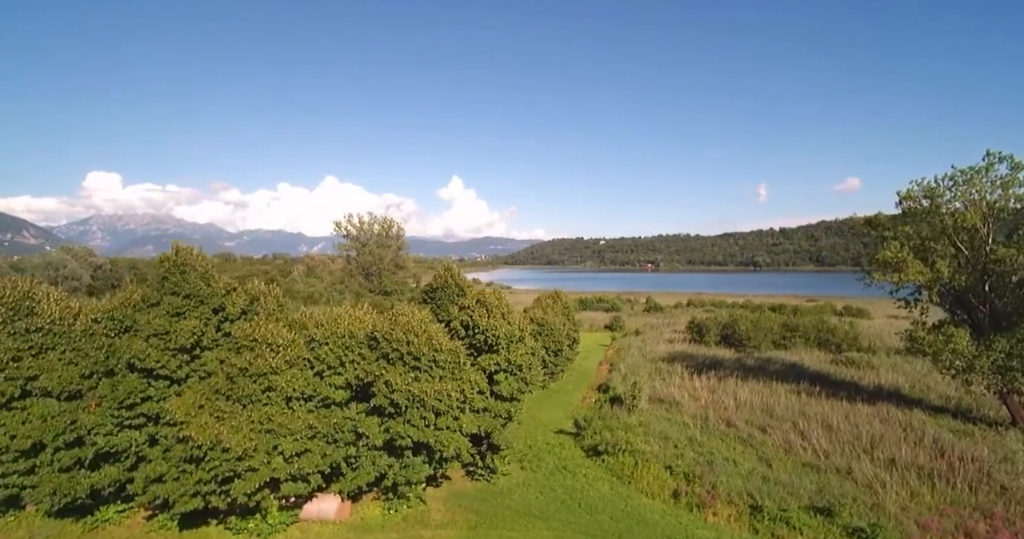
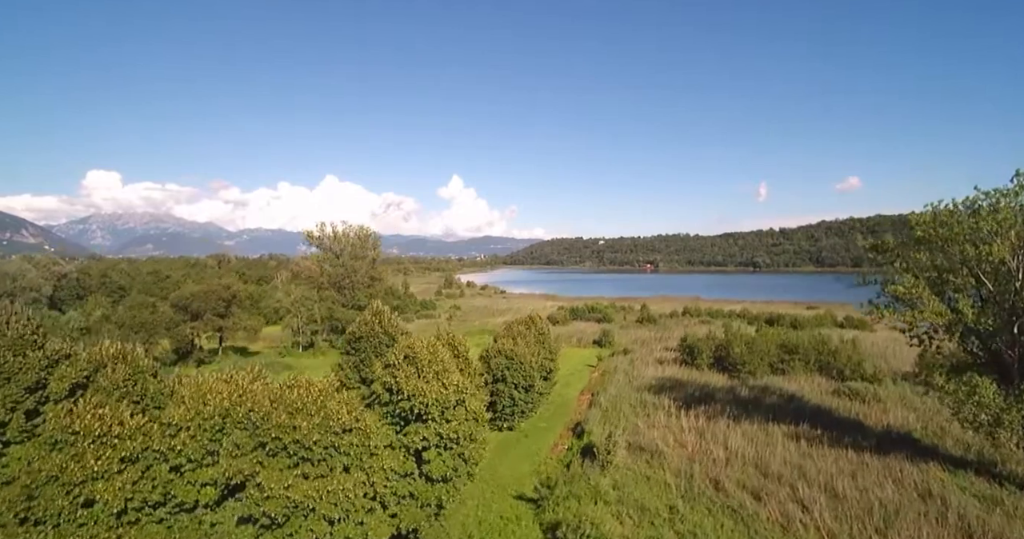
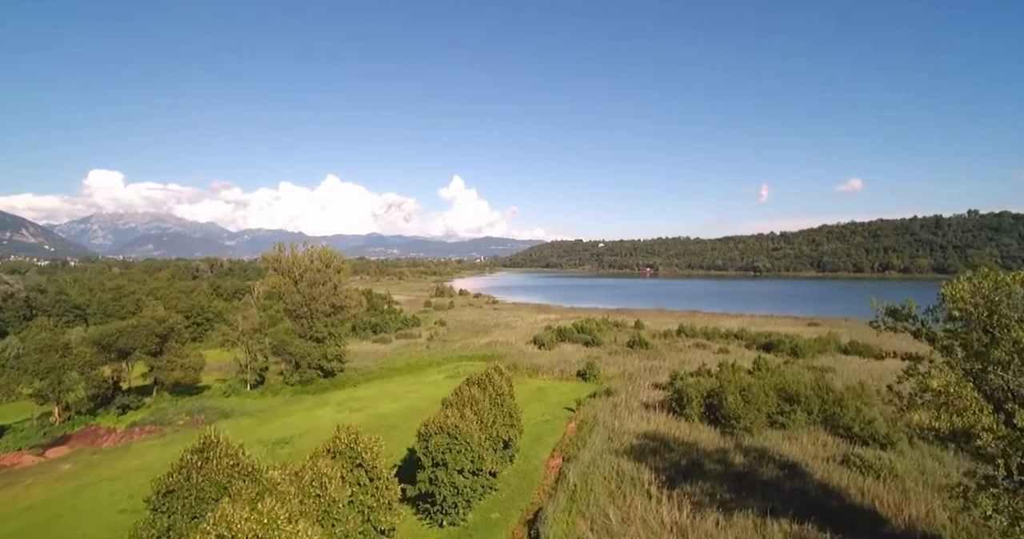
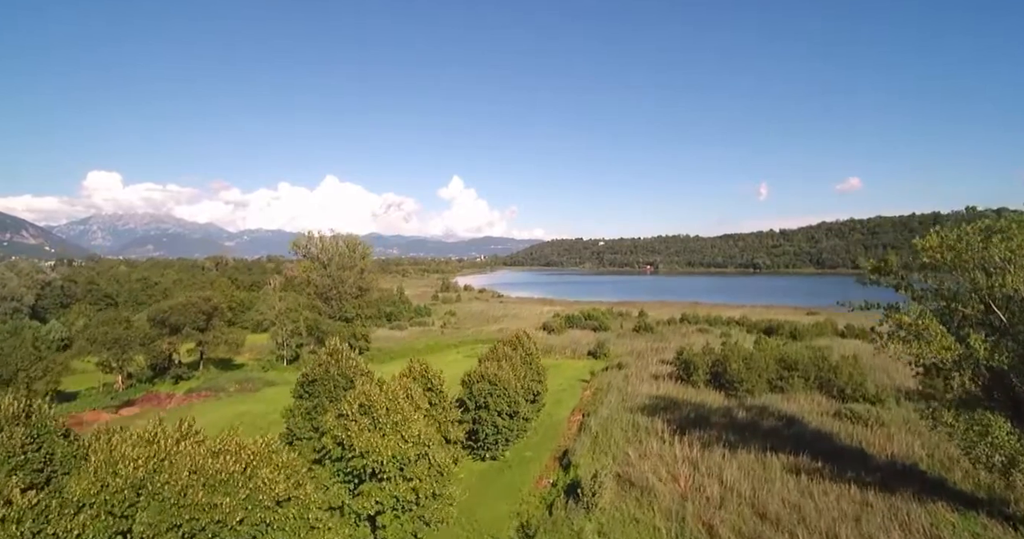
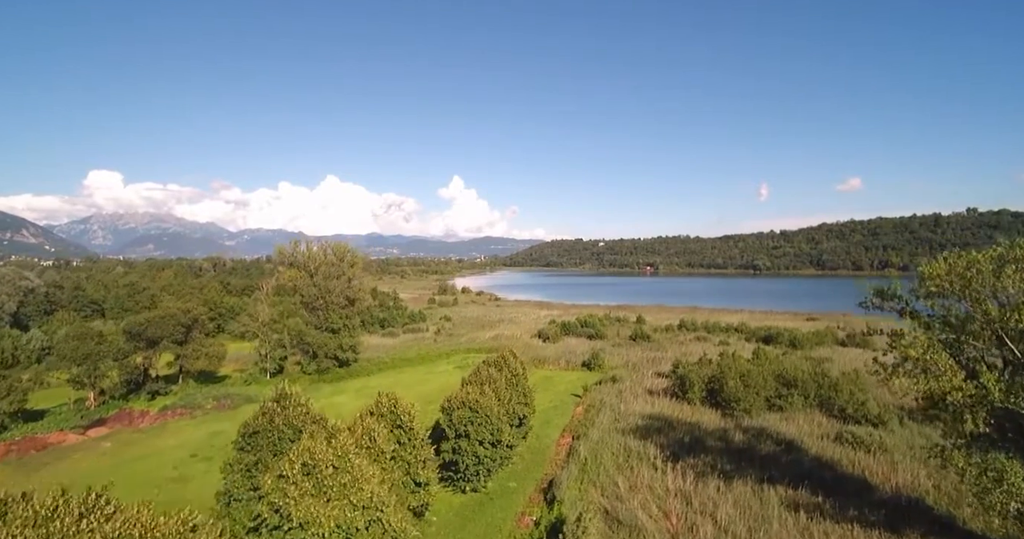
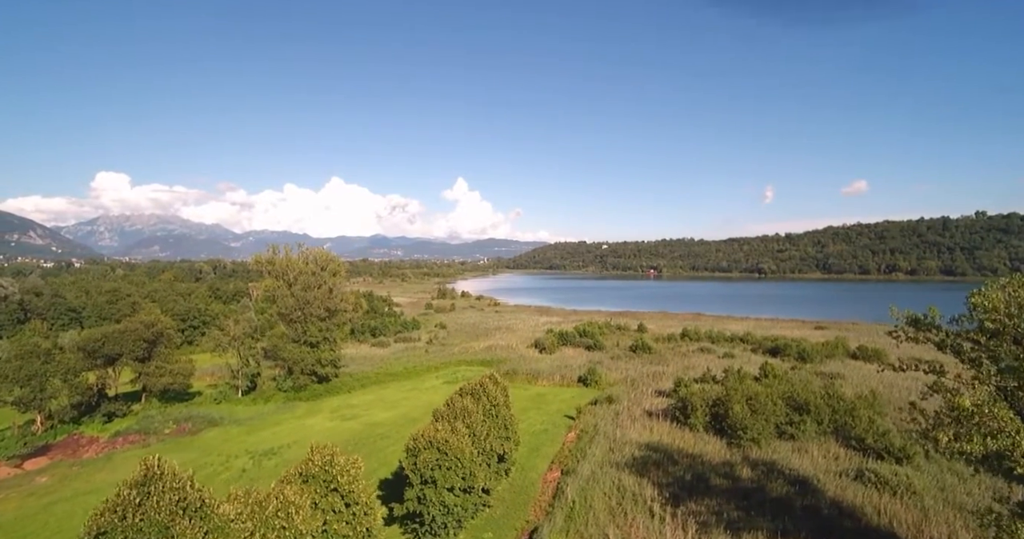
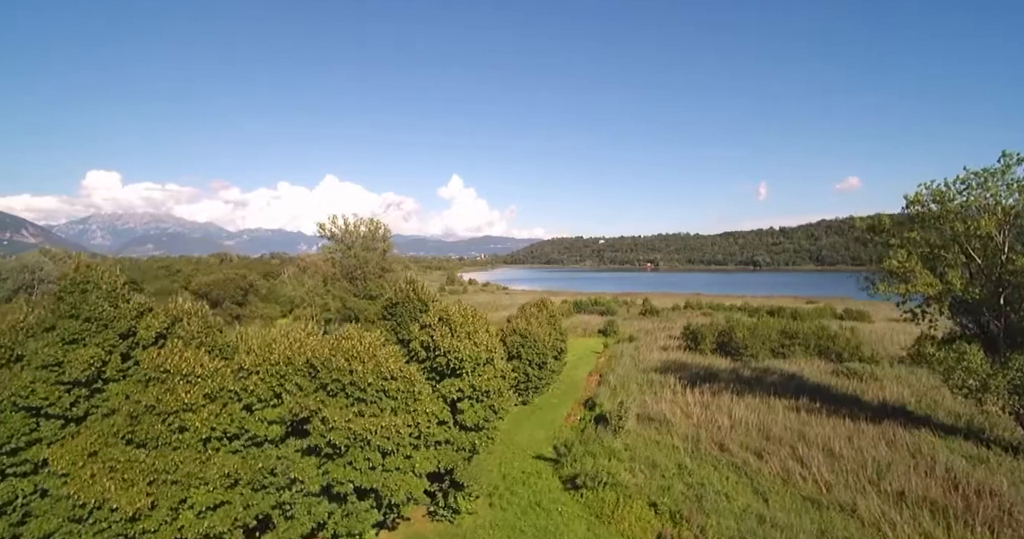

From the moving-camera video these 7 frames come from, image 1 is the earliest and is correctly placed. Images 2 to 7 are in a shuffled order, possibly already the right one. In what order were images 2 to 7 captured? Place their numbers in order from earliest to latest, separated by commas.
7, 2, 4, 5, 3, 6
